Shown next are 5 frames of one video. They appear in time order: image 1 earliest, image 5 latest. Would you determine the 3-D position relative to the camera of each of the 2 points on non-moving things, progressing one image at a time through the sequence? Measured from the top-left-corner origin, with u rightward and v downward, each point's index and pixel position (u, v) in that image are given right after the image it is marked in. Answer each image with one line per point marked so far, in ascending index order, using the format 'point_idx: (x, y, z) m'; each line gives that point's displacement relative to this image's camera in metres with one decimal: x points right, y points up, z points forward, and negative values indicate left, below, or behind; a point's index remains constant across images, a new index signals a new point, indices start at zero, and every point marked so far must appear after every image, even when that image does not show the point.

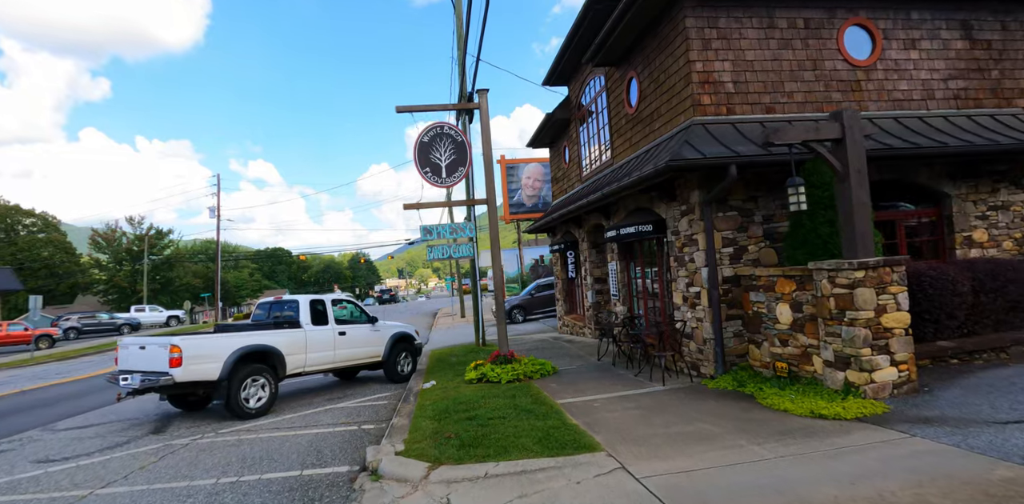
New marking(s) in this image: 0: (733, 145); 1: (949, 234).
0: (+2.8, +1.4, +6.3) m
1: (+6.7, +0.3, +7.5) m
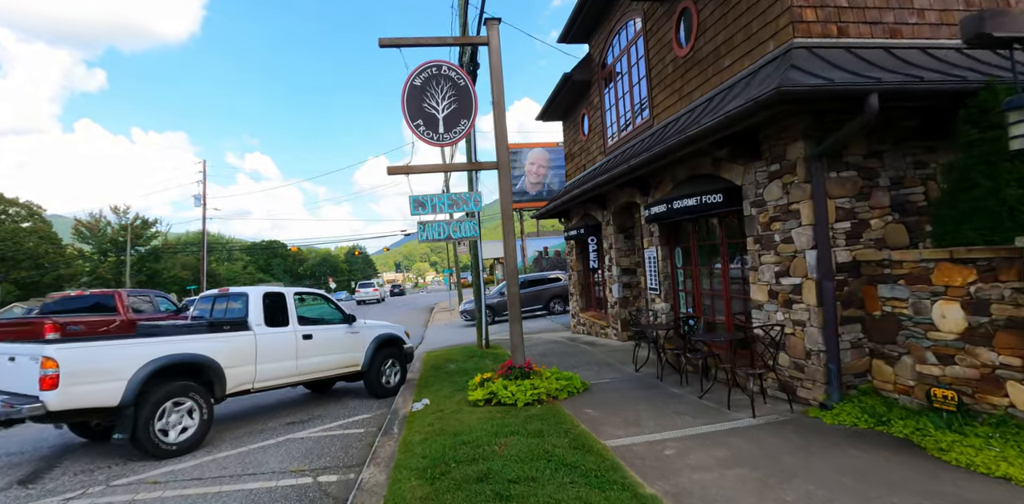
0: (+3.1, +1.6, +4.3) m
1: (+6.9, +0.5, +5.5) m
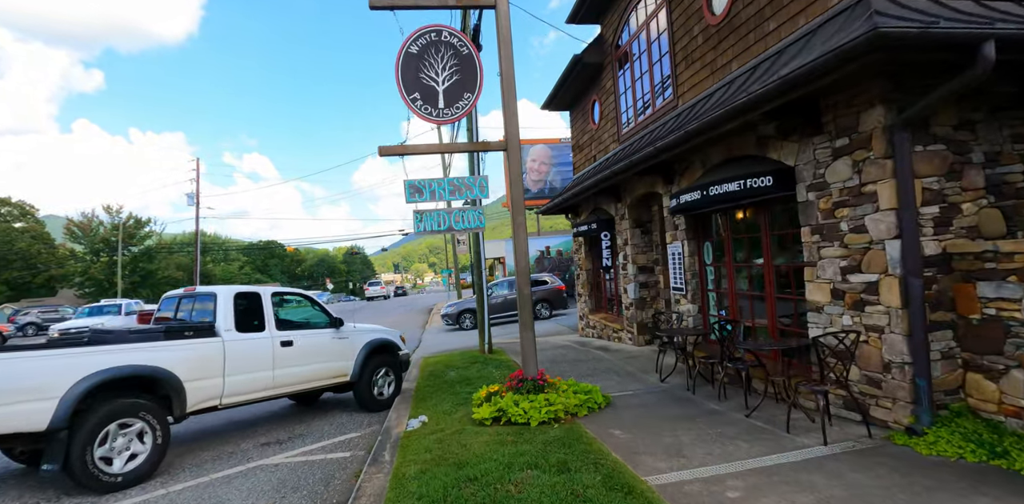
0: (+3.2, +1.7, +3.5) m
1: (+7.0, +0.6, +4.7) m
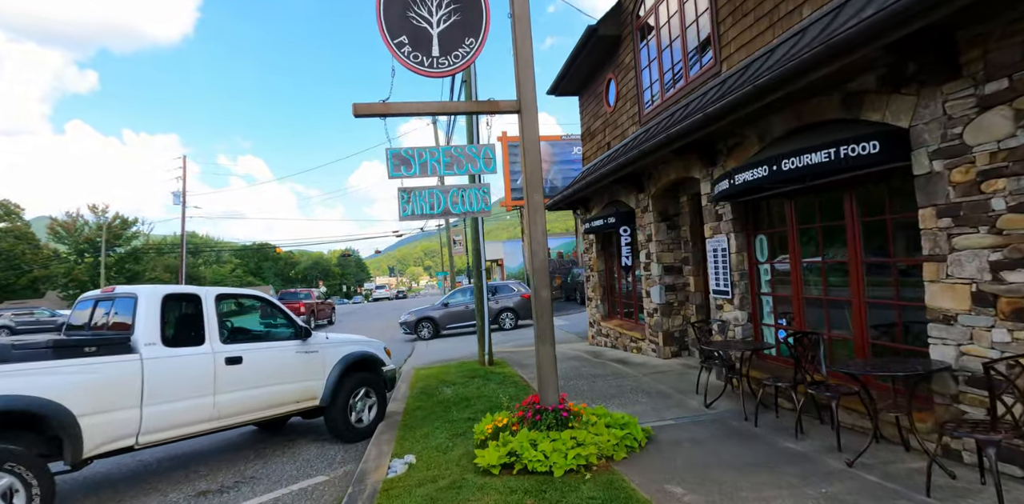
0: (+3.4, +1.8, +2.3) m
1: (+7.2, +0.6, +3.5) m
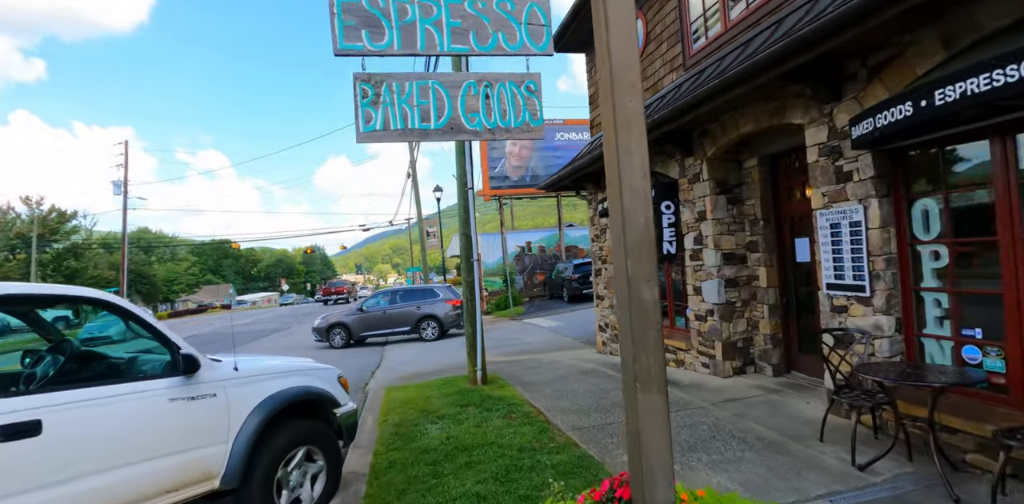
0: (+3.8, +1.9, +0.4) m
1: (+7.5, +0.8, +1.9) m
